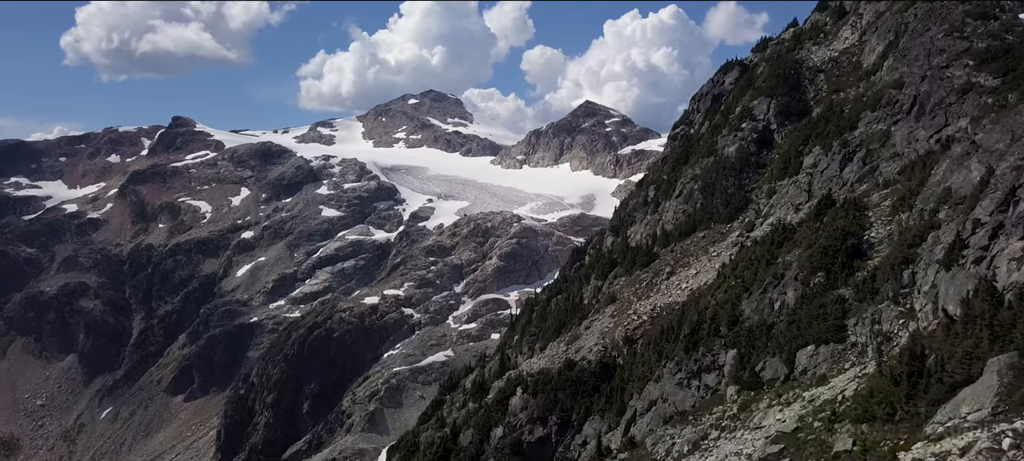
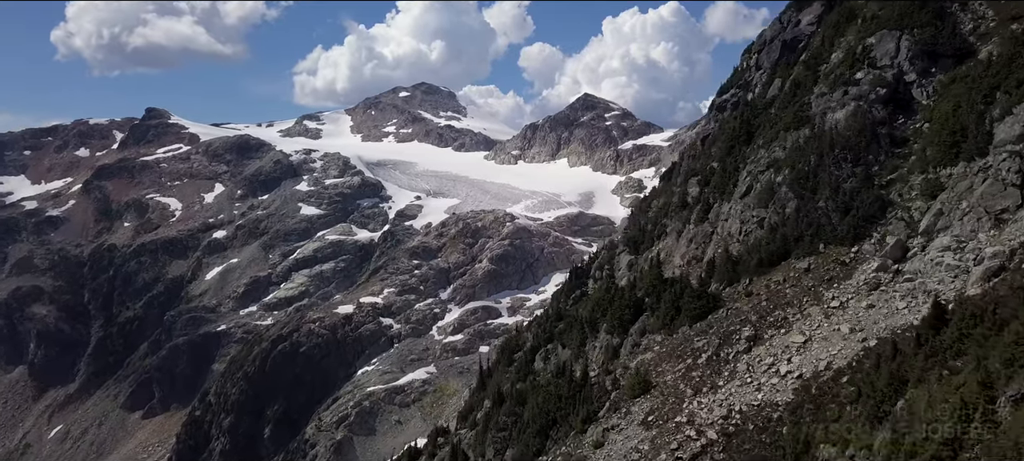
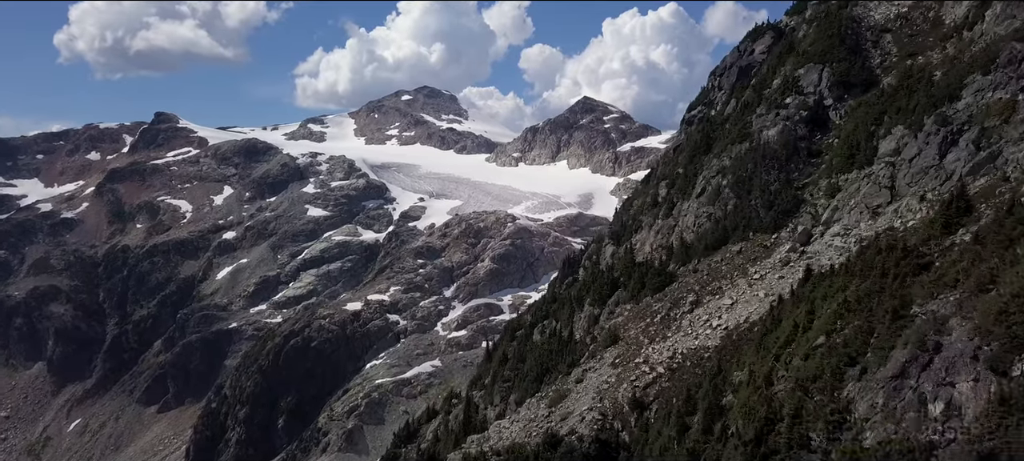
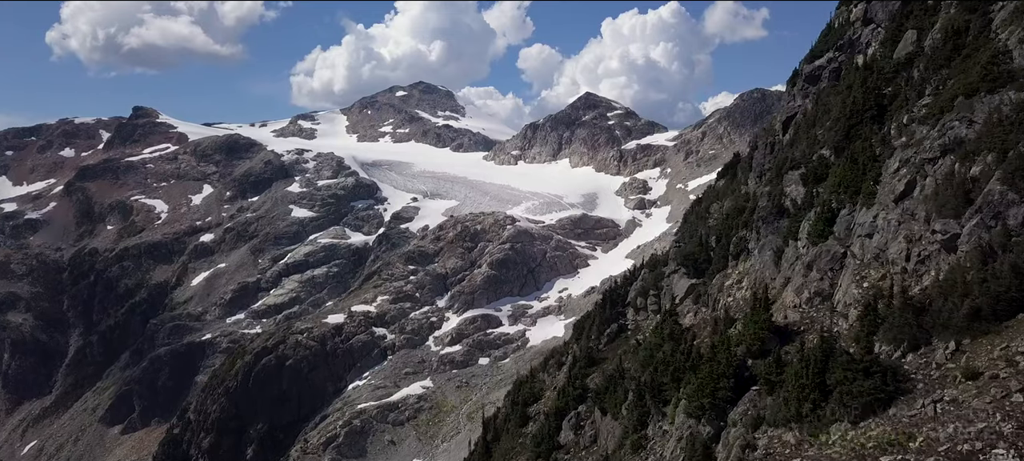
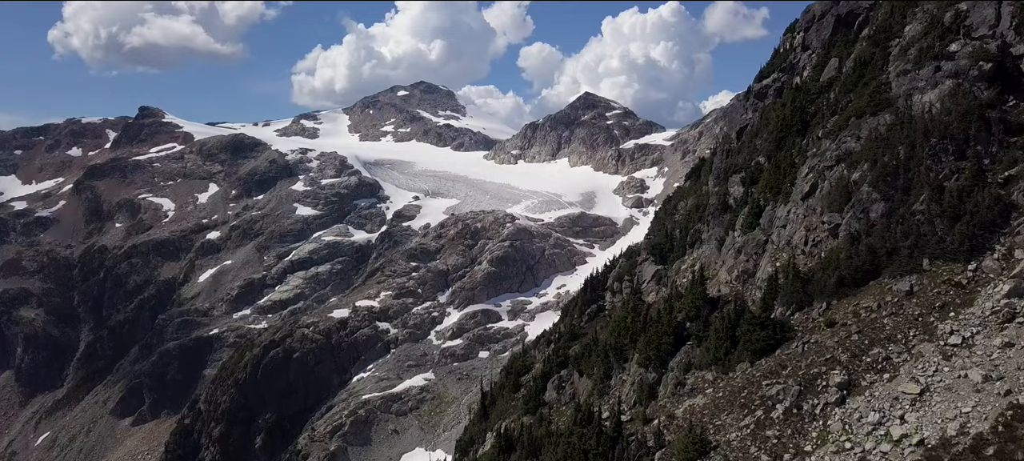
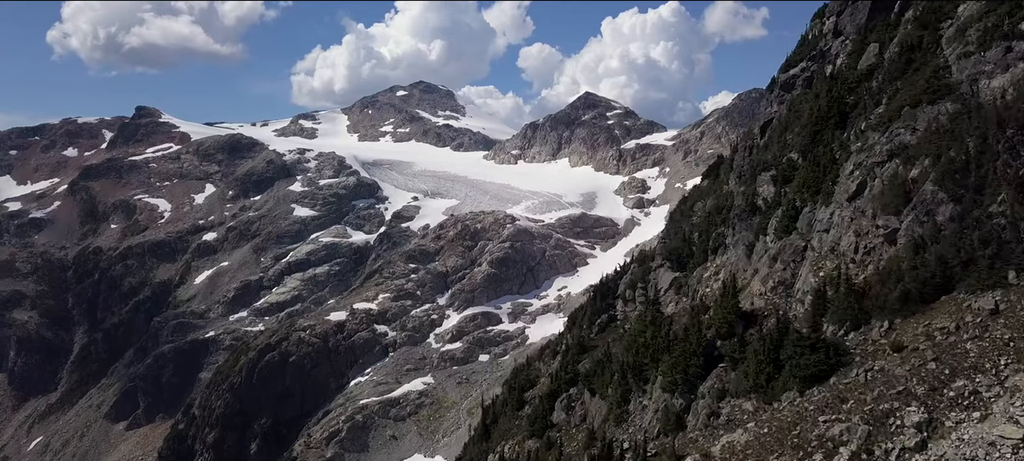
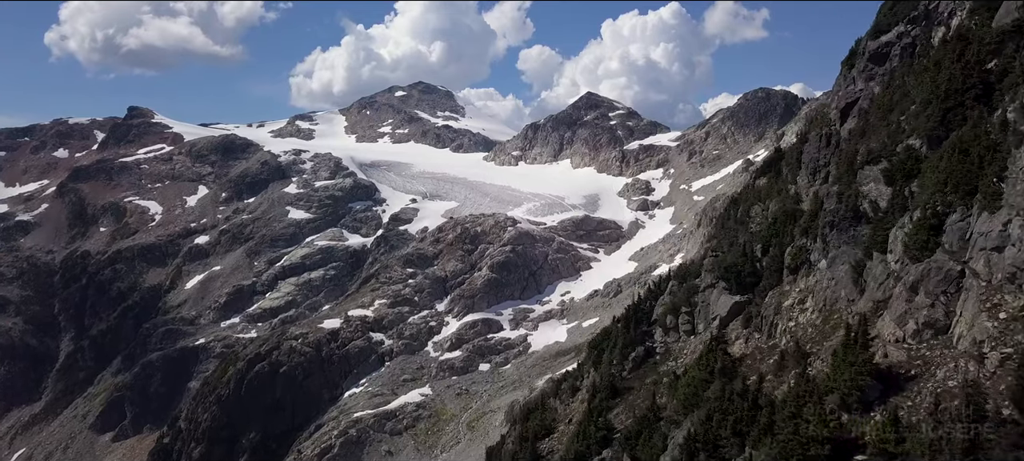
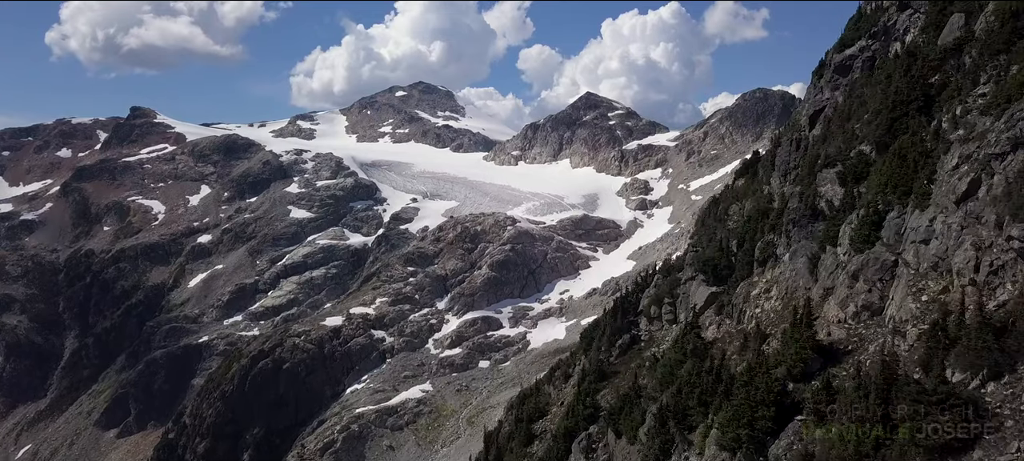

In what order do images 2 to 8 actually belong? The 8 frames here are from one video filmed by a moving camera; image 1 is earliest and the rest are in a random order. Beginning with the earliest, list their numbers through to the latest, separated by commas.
3, 2, 5, 6, 4, 8, 7
